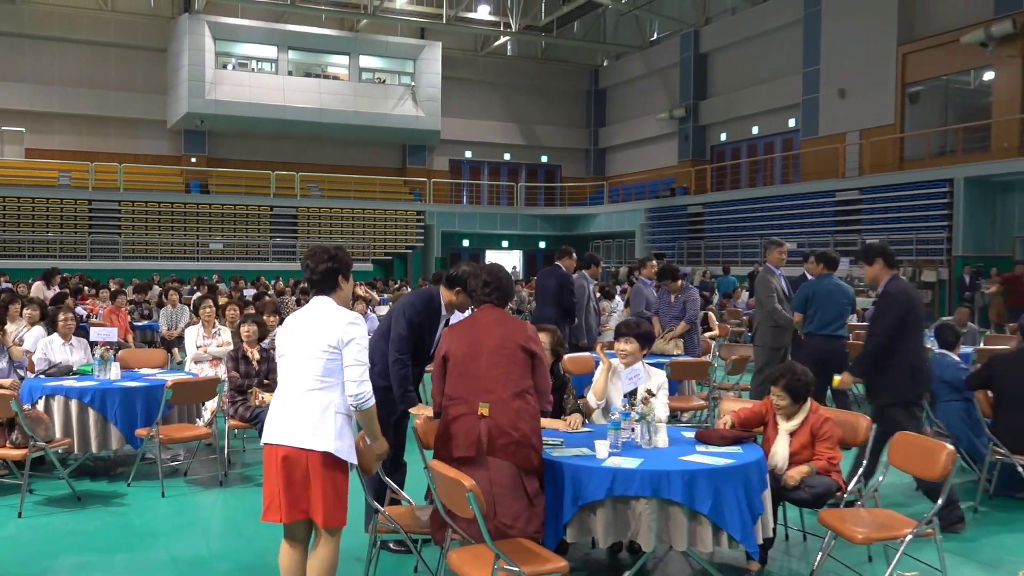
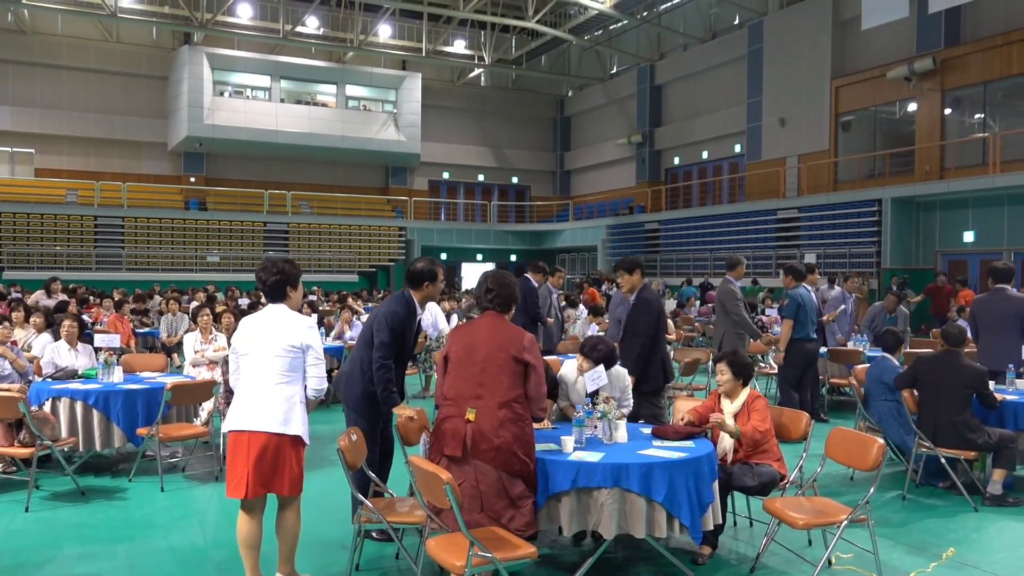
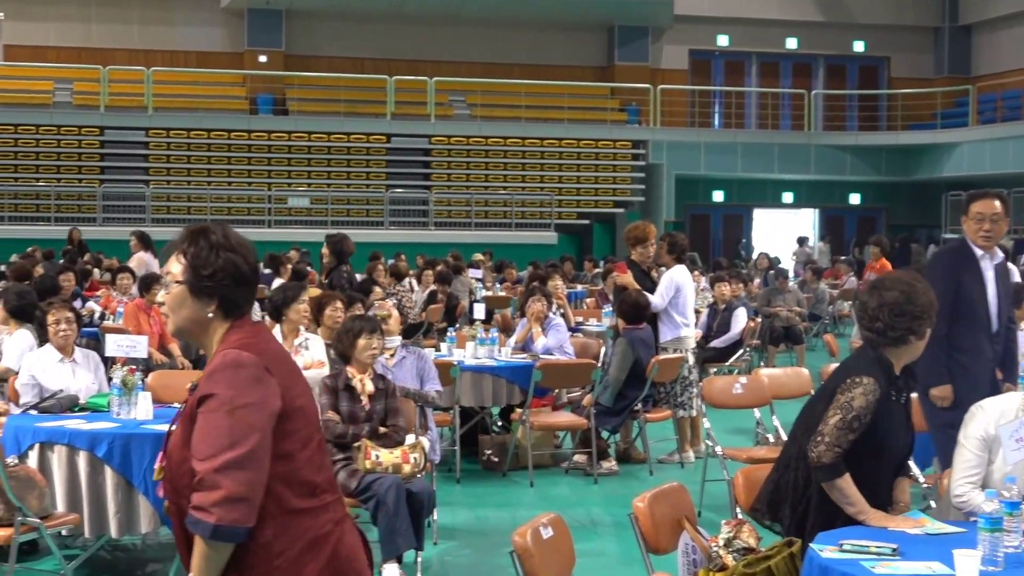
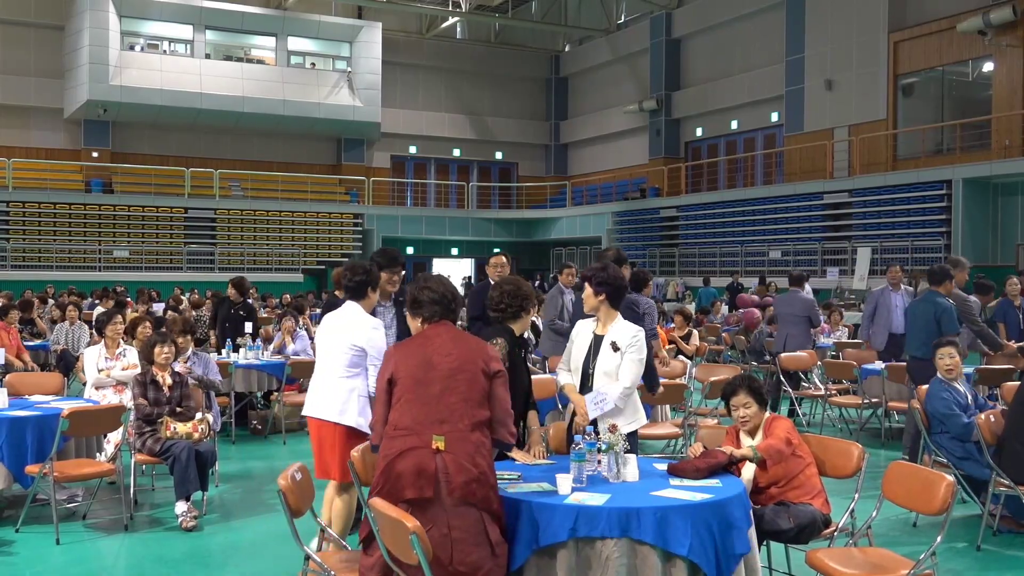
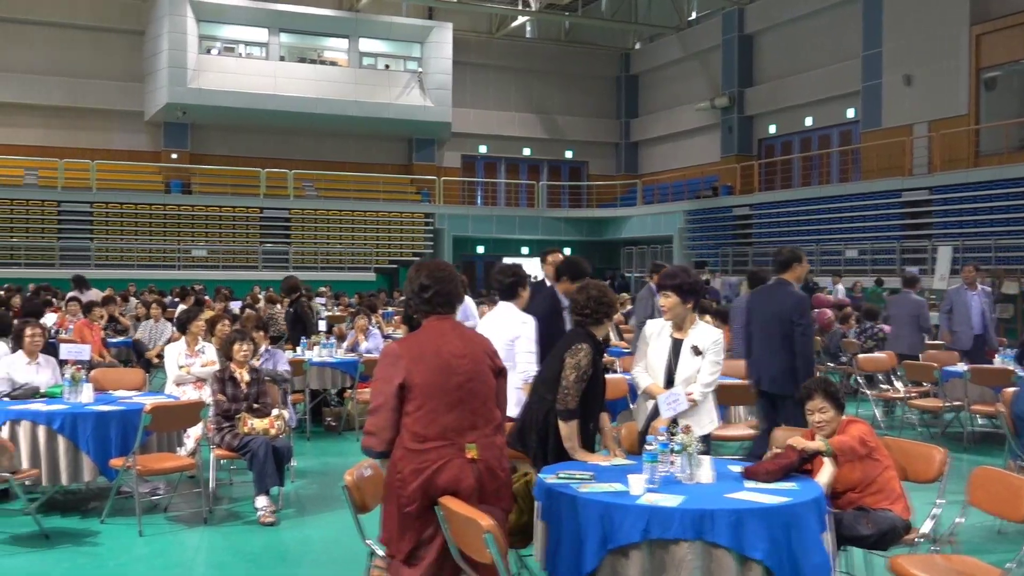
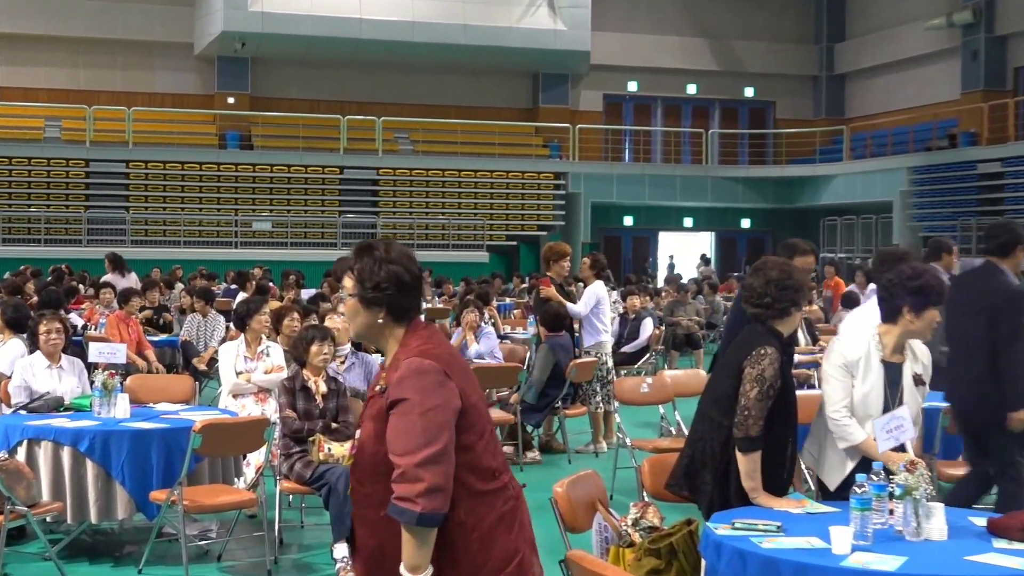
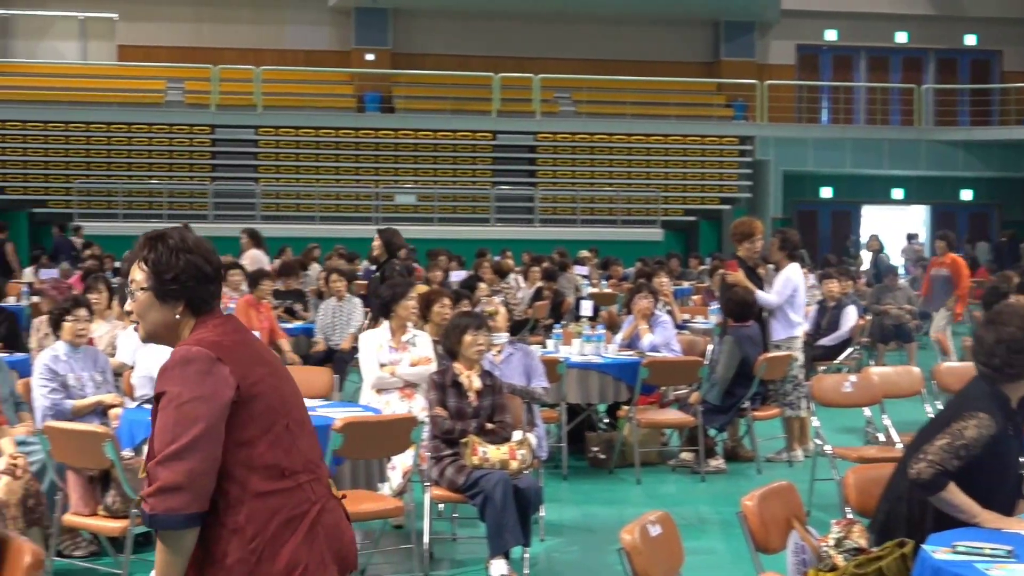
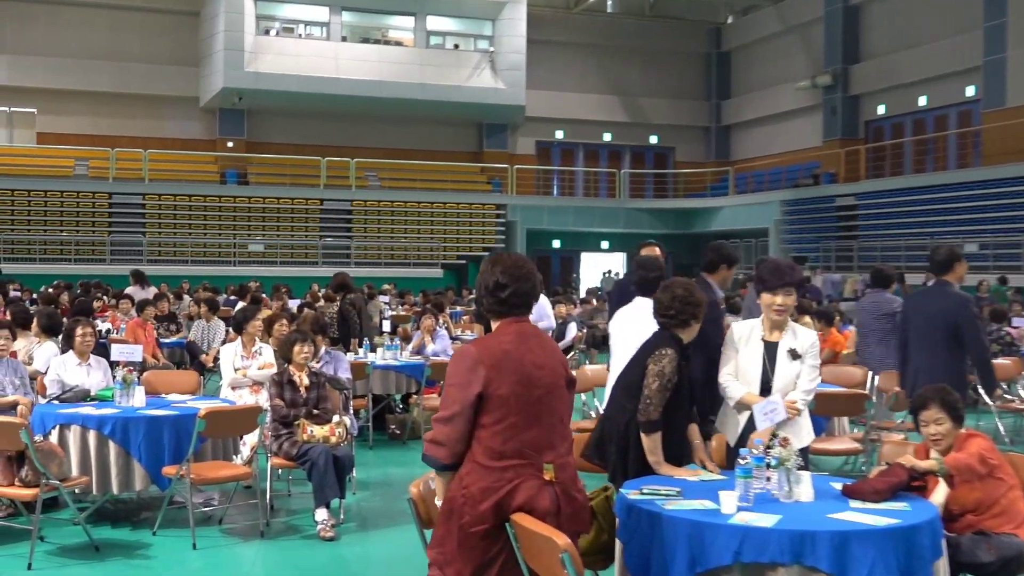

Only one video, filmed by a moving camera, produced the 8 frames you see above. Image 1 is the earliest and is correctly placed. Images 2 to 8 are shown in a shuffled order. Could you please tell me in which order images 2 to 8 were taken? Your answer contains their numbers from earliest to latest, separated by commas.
2, 4, 5, 8, 6, 3, 7
